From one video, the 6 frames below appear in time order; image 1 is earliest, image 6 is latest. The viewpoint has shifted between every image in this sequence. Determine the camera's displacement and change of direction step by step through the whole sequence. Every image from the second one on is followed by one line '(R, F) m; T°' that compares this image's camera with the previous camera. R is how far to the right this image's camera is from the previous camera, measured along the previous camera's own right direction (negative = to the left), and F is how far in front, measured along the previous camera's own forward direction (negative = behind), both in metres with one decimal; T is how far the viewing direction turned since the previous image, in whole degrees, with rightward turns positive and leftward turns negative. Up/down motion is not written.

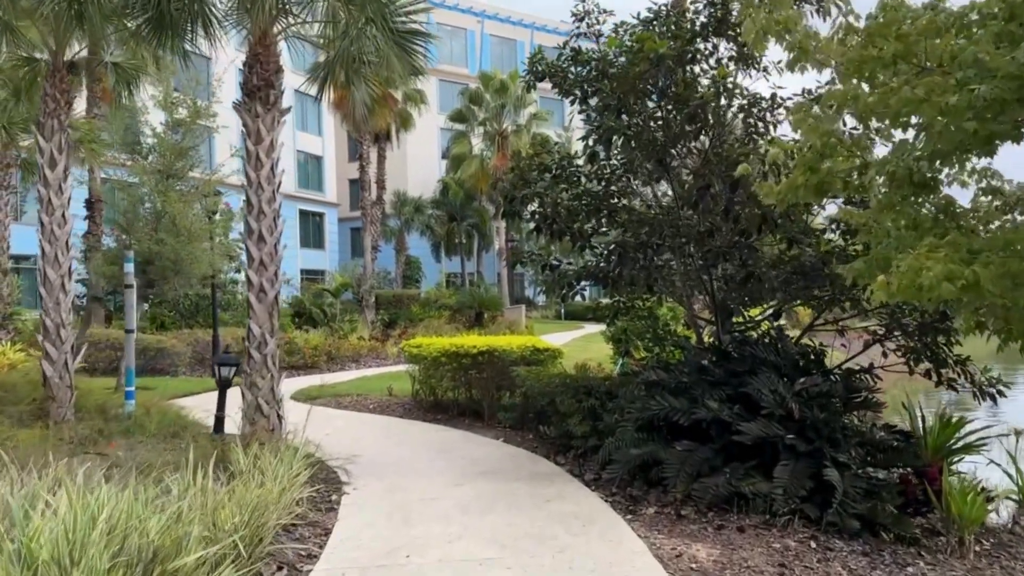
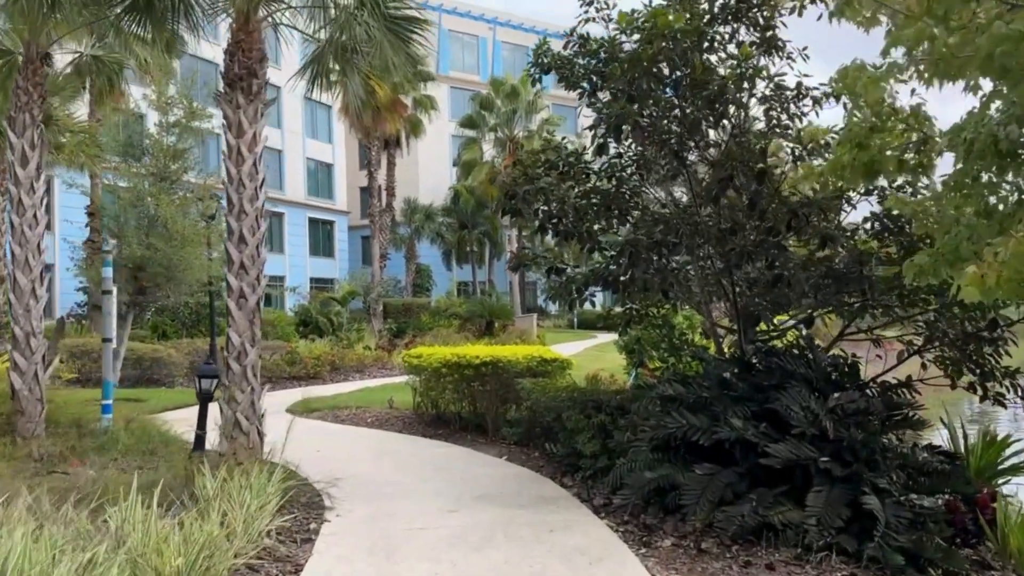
(+0.1, +0.6) m; -1°
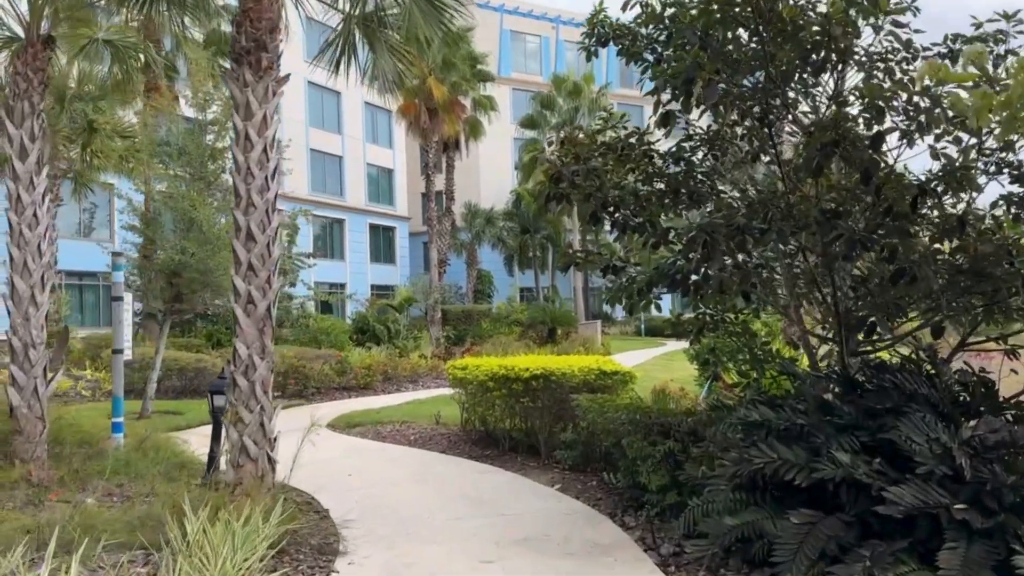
(+0.1, +1.1) m; -5°
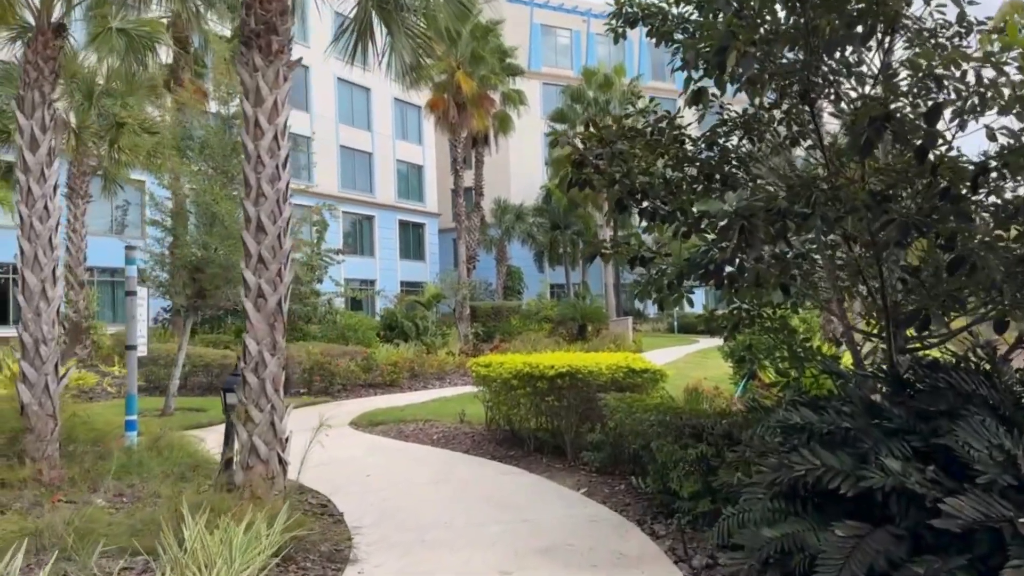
(+0.1, +0.3) m; -2°
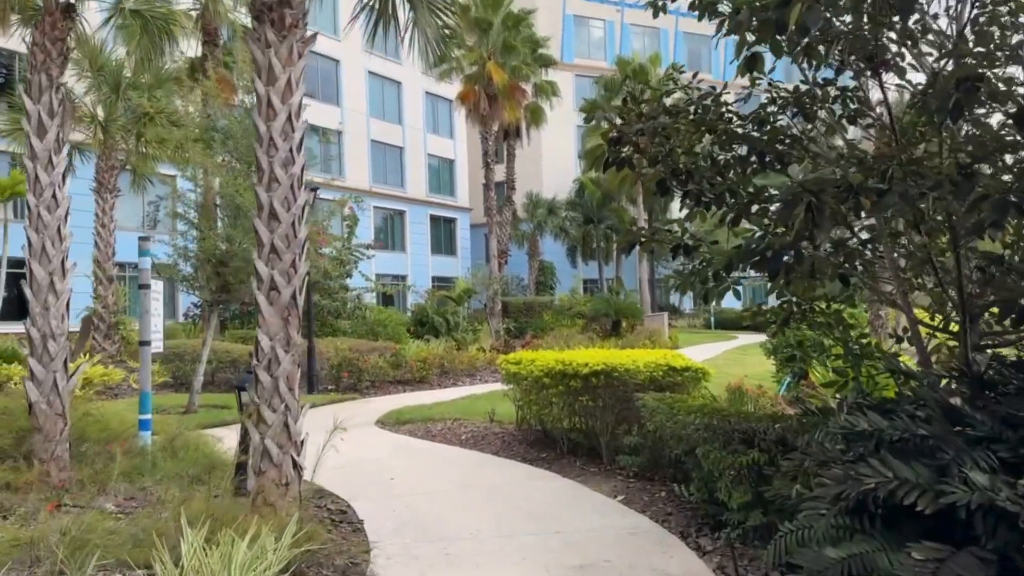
(0.0, +0.5) m; -2°
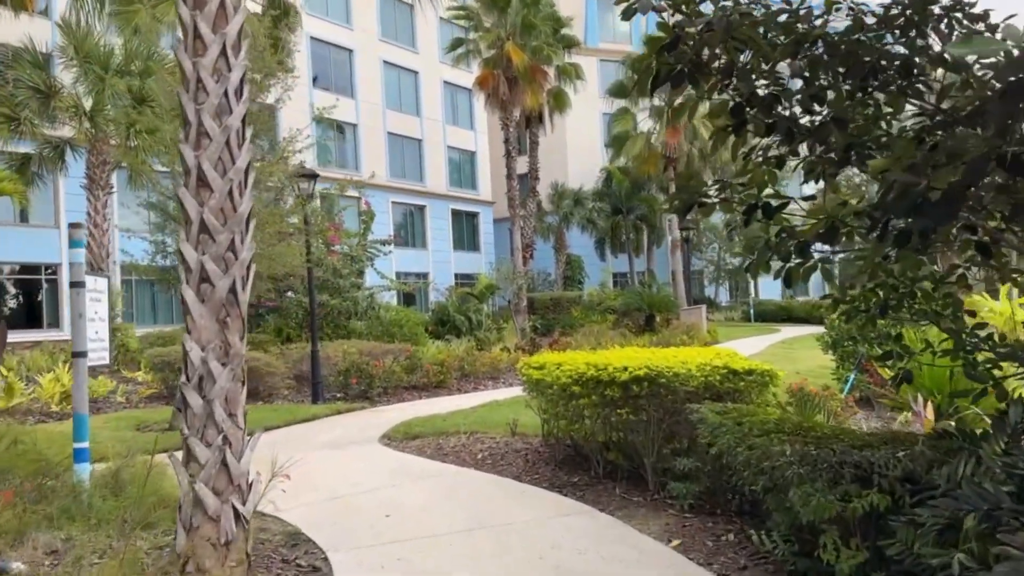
(+0.1, +1.4) m; -2°
